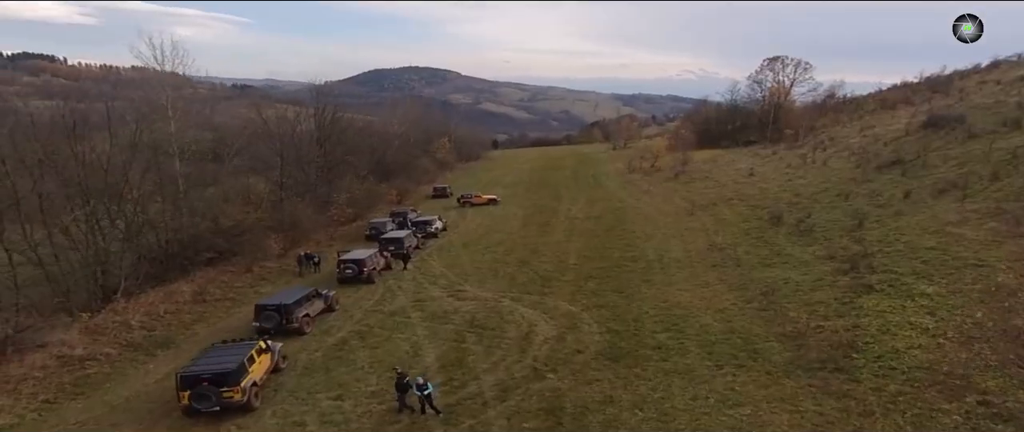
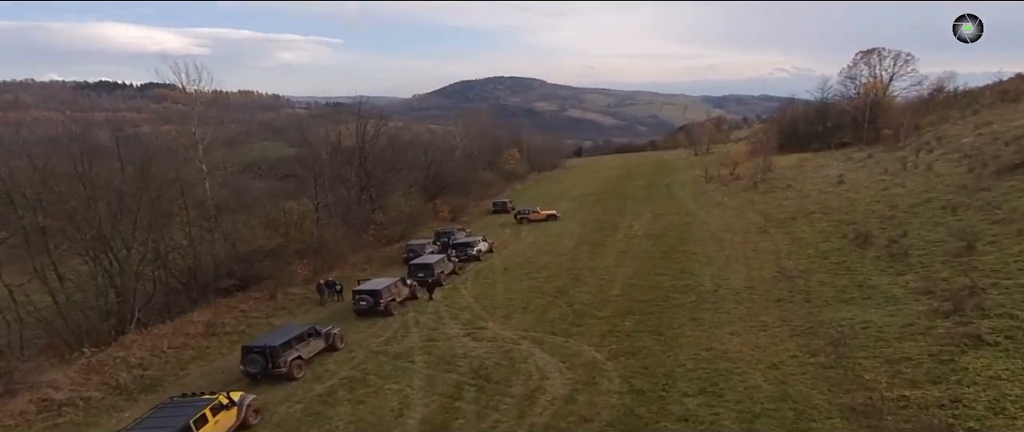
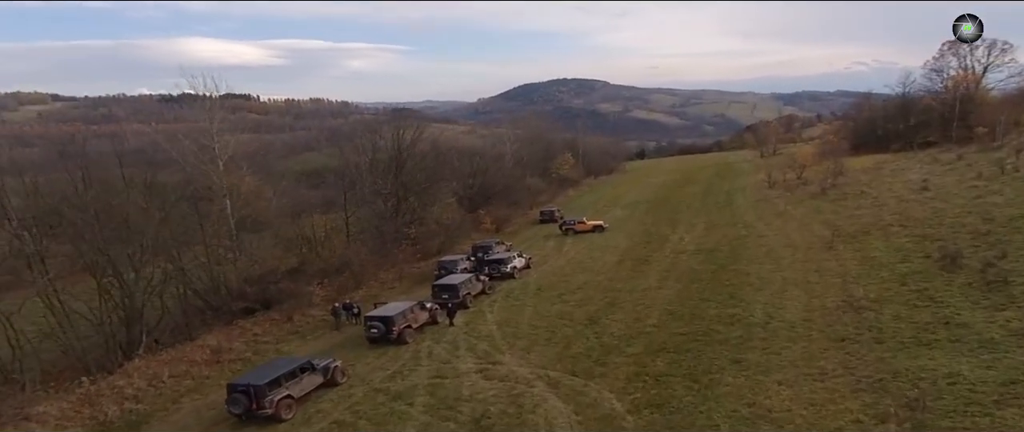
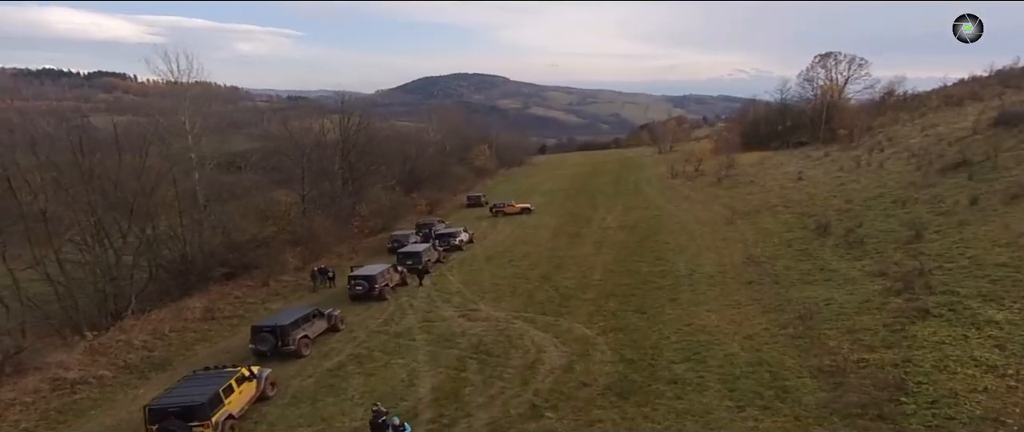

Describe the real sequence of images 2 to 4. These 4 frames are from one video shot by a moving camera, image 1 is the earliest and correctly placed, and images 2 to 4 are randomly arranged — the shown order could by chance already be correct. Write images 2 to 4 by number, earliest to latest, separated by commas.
4, 2, 3
